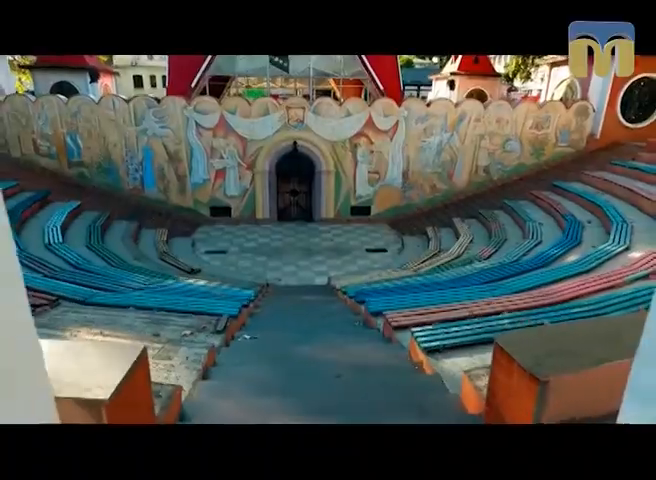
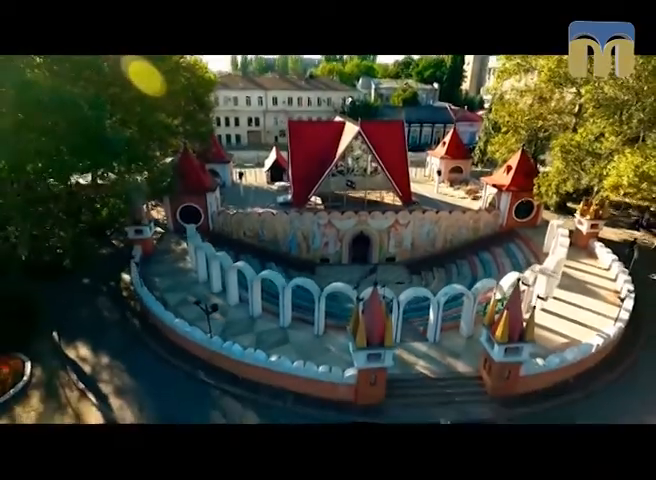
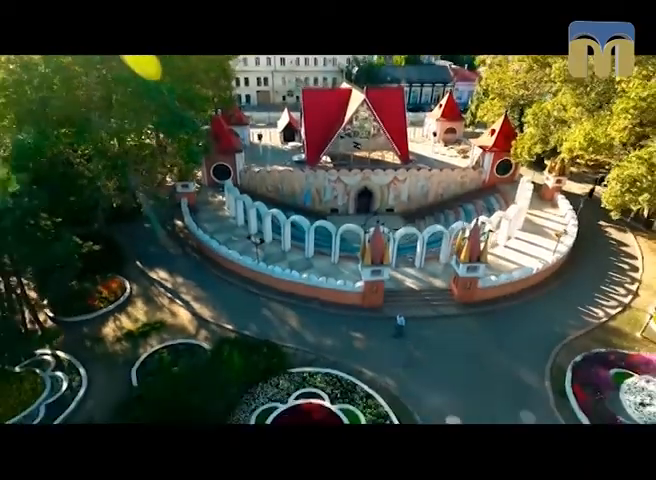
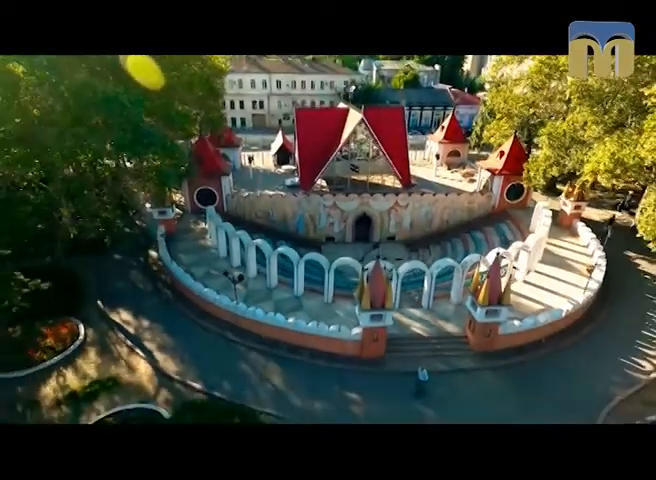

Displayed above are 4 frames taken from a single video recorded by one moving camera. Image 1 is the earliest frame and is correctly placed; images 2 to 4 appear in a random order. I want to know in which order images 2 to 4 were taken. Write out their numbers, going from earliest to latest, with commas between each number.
2, 4, 3
